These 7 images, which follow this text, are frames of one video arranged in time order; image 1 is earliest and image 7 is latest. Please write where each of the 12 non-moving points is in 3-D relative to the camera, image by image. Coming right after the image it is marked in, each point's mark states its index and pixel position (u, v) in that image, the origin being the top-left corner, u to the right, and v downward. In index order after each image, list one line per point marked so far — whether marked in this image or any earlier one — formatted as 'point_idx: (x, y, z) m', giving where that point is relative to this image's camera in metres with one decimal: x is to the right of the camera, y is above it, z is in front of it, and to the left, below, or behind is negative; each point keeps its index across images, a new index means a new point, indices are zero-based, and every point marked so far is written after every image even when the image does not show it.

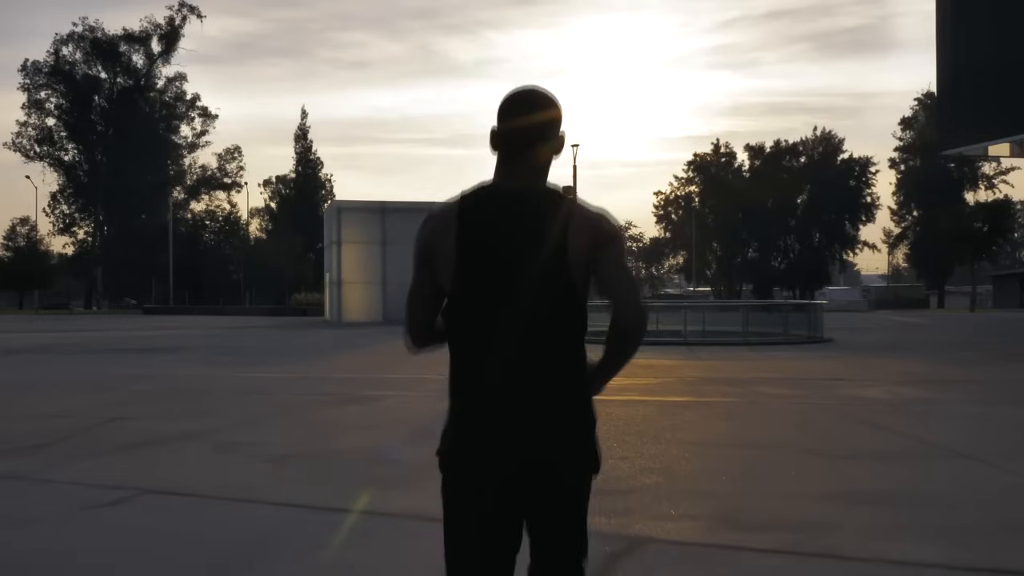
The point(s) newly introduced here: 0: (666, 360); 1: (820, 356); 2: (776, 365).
0: (+2.2, -1.2, +16.2) m
1: (+5.6, -1.3, +19.1) m
2: (+4.1, -1.3, +16.4) m
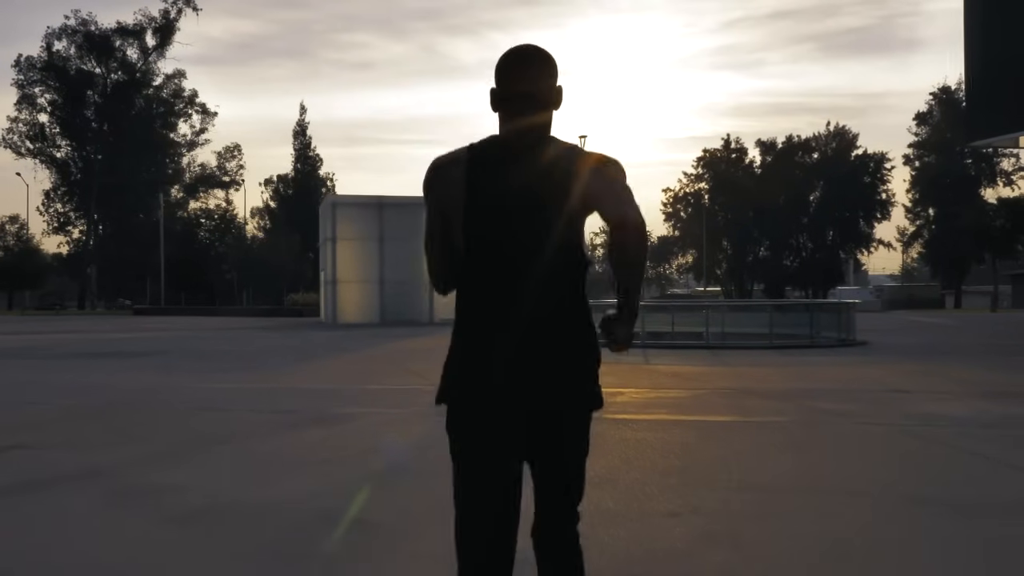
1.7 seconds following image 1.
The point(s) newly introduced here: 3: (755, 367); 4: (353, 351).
0: (+2.3, -1.2, +14.5) m
1: (+5.6, -1.3, +17.4) m
2: (+4.1, -1.3, +14.6) m
3: (+3.5, -1.2, +15.5) m
4: (-3.2, -1.2, +19.8) m
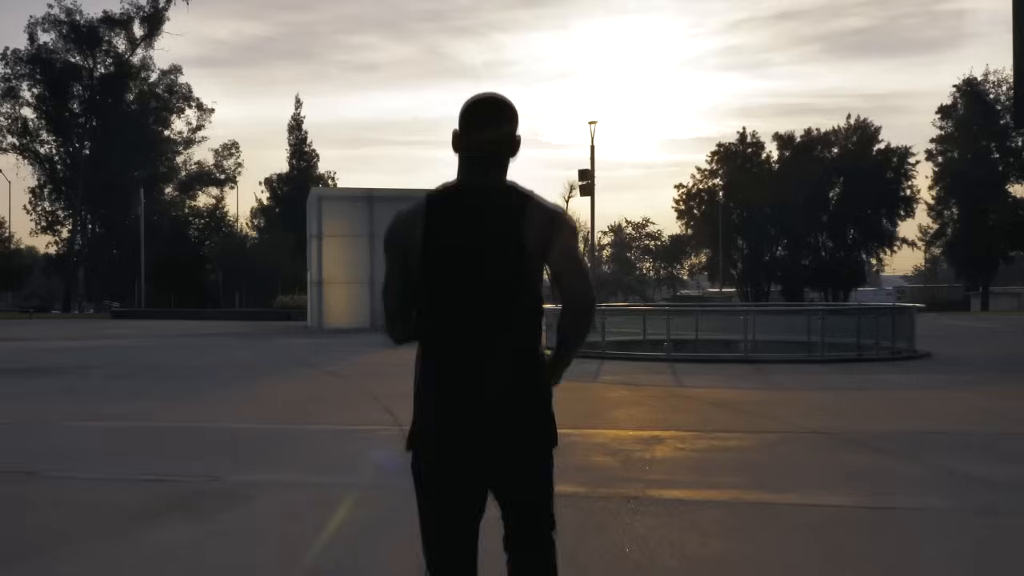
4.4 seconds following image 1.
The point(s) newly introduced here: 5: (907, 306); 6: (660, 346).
0: (+2.2, -1.2, +11.6) m
1: (+5.6, -1.3, +14.4) m
2: (+4.1, -1.3, +11.7) m
3: (+3.5, -1.3, +12.6) m
4: (-3.2, -1.3, +16.9) m
5: (+7.0, -0.3, +18.4) m
6: (+2.6, -1.0, +18.3) m
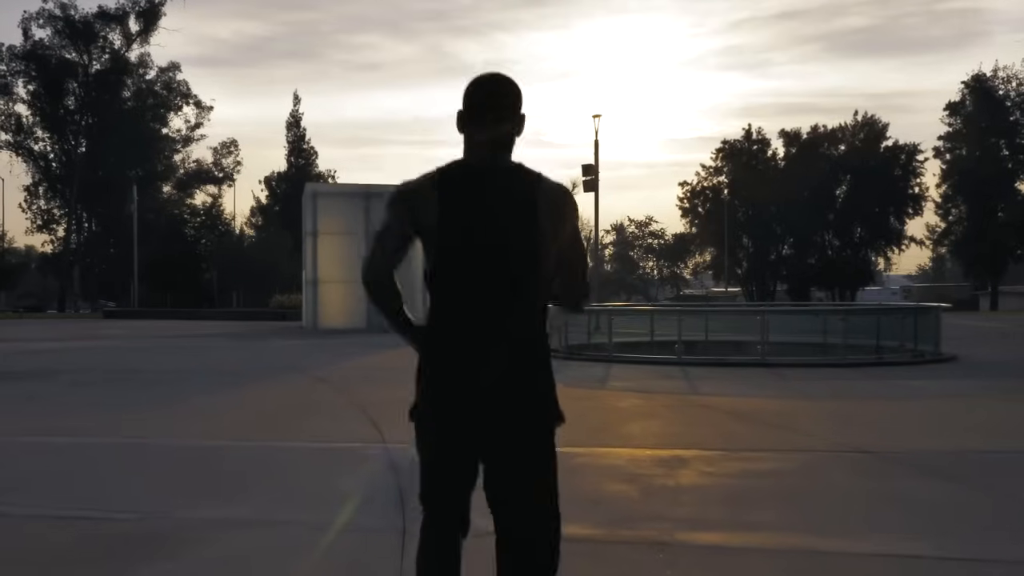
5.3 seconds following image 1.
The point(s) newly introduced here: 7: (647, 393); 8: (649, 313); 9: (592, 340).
0: (+2.3, -1.2, +10.6) m
1: (+5.6, -1.3, +13.5) m
2: (+4.1, -1.3, +10.7) m
3: (+3.5, -1.3, +11.6) m
4: (-3.2, -1.3, +16.0) m
5: (+7.0, -0.3, +17.4) m
6: (+2.6, -1.0, +17.3) m
7: (+1.4, -1.1, +11.0) m
8: (+2.2, -0.4, +17.1) m
9: (+1.4, -0.9, +18.1) m
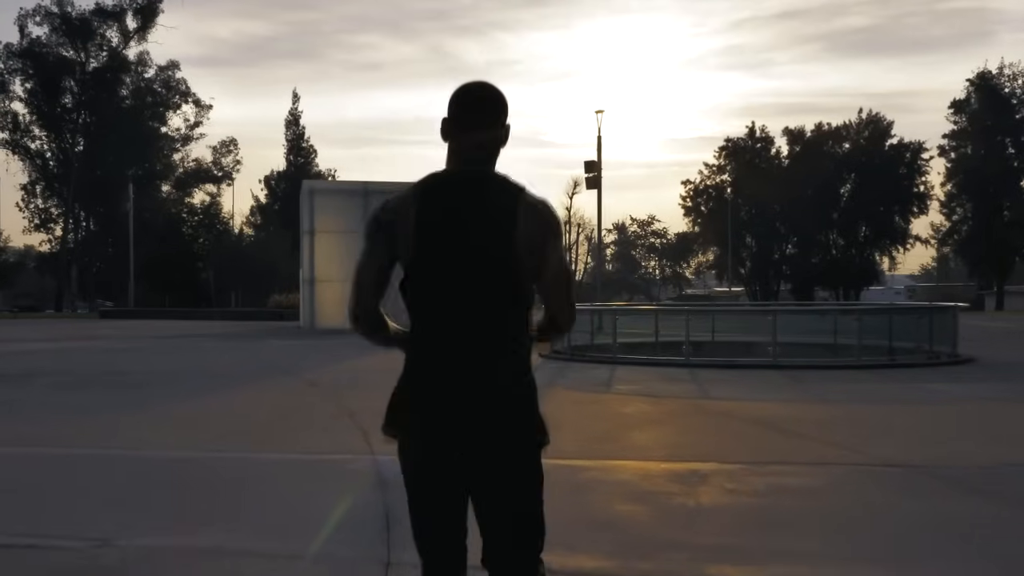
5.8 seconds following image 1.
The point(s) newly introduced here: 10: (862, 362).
0: (+2.3, -1.2, +10.1) m
1: (+5.6, -1.3, +12.9) m
2: (+4.1, -1.3, +10.2) m
3: (+3.5, -1.2, +11.1) m
4: (-3.2, -1.2, +15.4) m
5: (+7.0, -0.3, +16.9) m
6: (+2.6, -1.0, +16.8) m
7: (+1.4, -1.1, +10.4) m
8: (+2.3, -0.4, +16.6) m
9: (+1.4, -0.9, +17.5) m
10: (+5.4, -1.1, +16.0) m
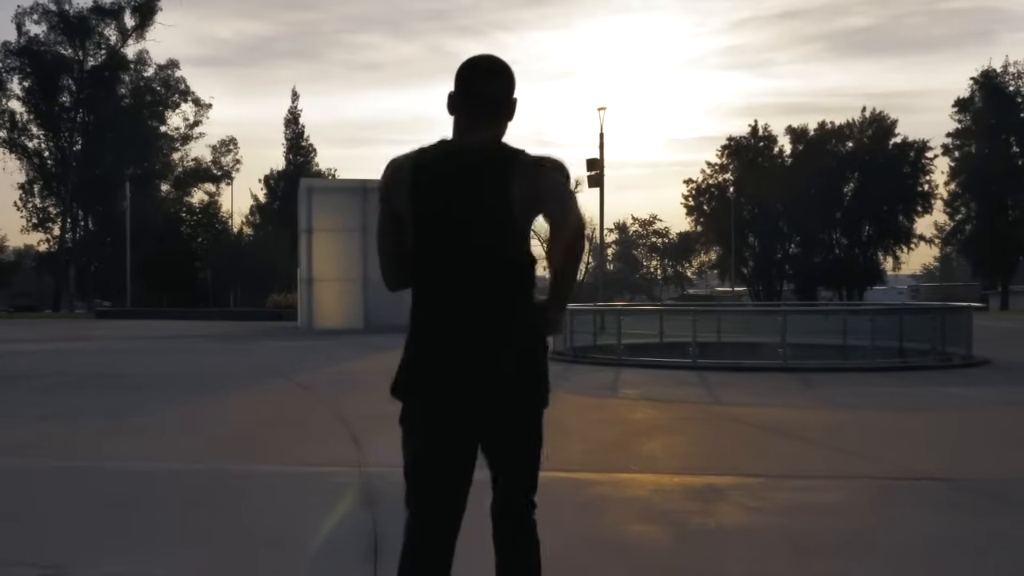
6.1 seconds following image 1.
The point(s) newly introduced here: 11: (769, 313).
0: (+2.3, -1.1, +9.6) m
1: (+5.7, -1.3, +12.5) m
2: (+4.1, -1.3, +9.7) m
3: (+3.6, -1.2, +10.7) m
4: (-3.2, -1.2, +15.0) m
5: (+7.0, -0.3, +16.4) m
6: (+2.7, -1.0, +16.3) m
7: (+1.4, -1.1, +10.0) m
8: (+2.3, -0.4, +16.1) m
9: (+1.4, -0.9, +17.1) m
10: (+5.4, -1.1, +15.5) m
11: (+3.8, -0.4, +15.6) m
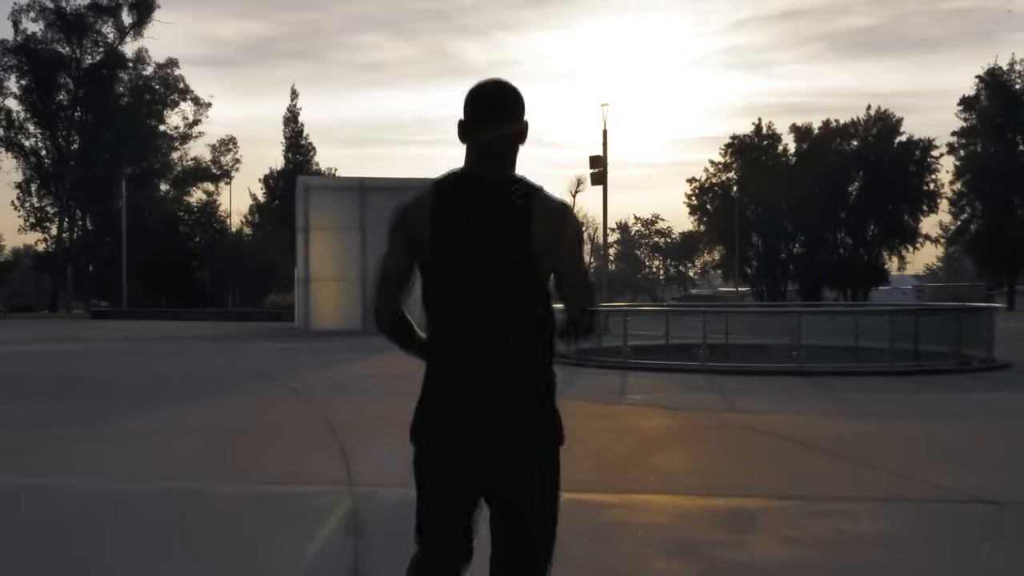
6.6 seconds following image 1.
0: (+2.3, -1.1, +9.0) m
1: (+5.7, -1.3, +11.9) m
2: (+4.2, -1.3, +9.2) m
3: (+3.6, -1.2, +10.1) m
4: (-3.1, -1.2, +14.4) m
5: (+7.1, -0.3, +15.9) m
6: (+2.7, -1.0, +15.7) m
7: (+1.5, -1.1, +9.4) m
8: (+2.3, -0.4, +15.5) m
9: (+1.4, -0.9, +16.5) m
10: (+5.4, -1.1, +15.0) m
11: (+3.9, -0.4, +15.0) m
